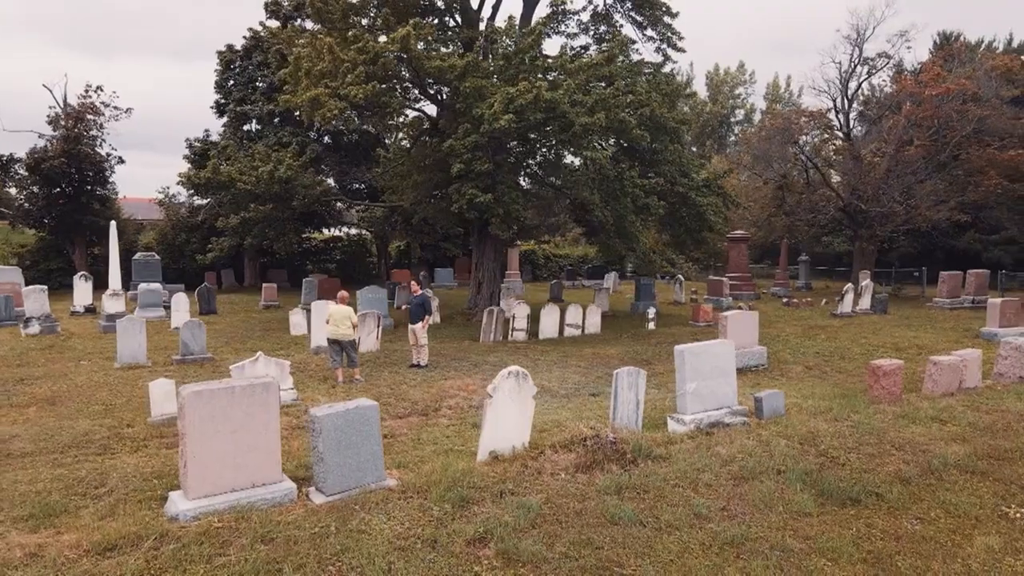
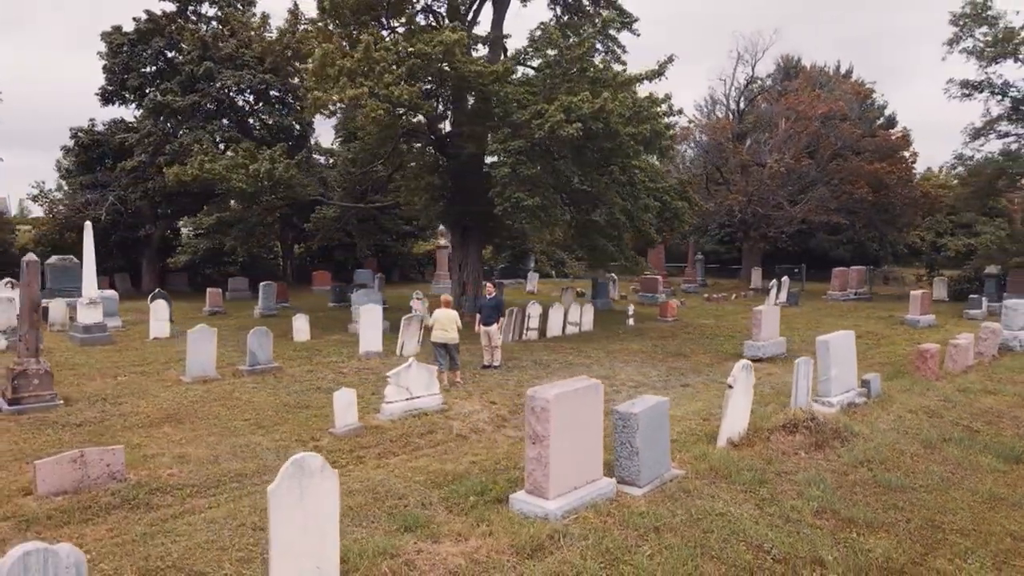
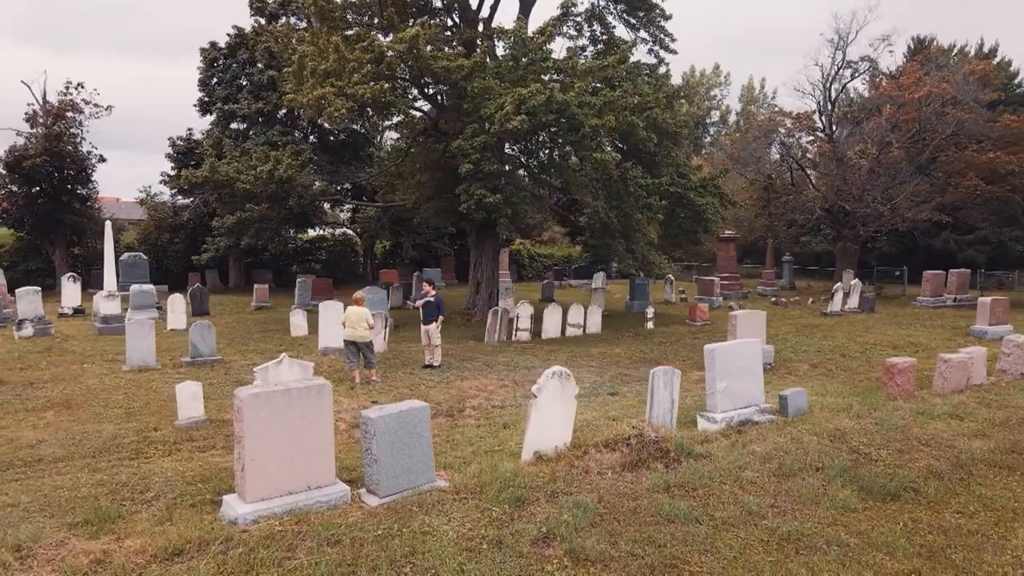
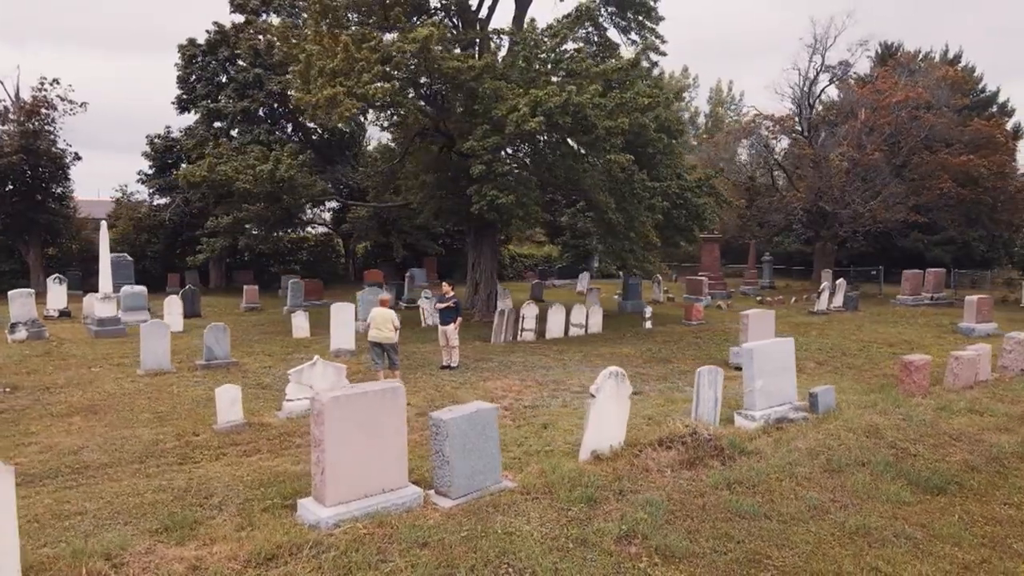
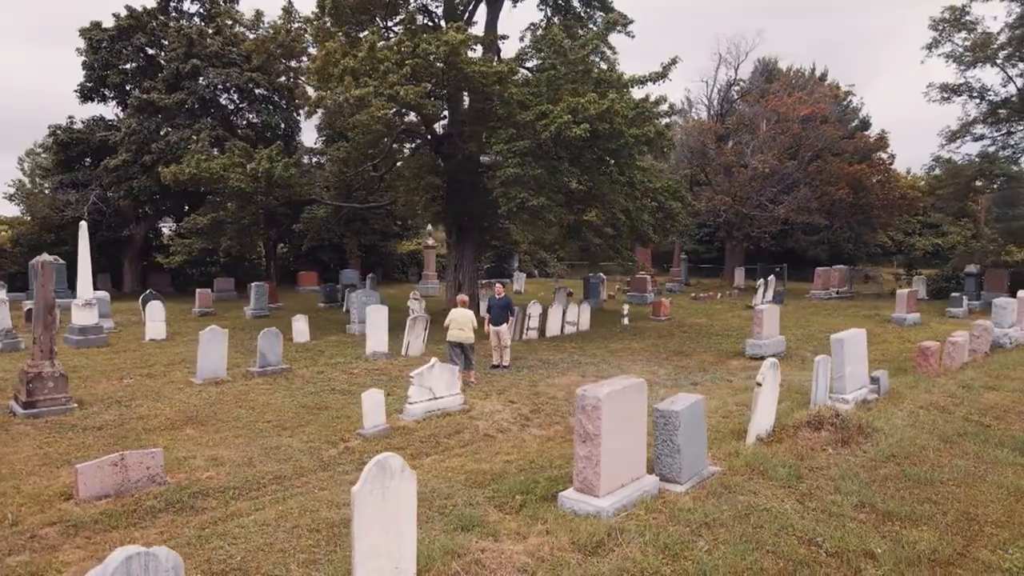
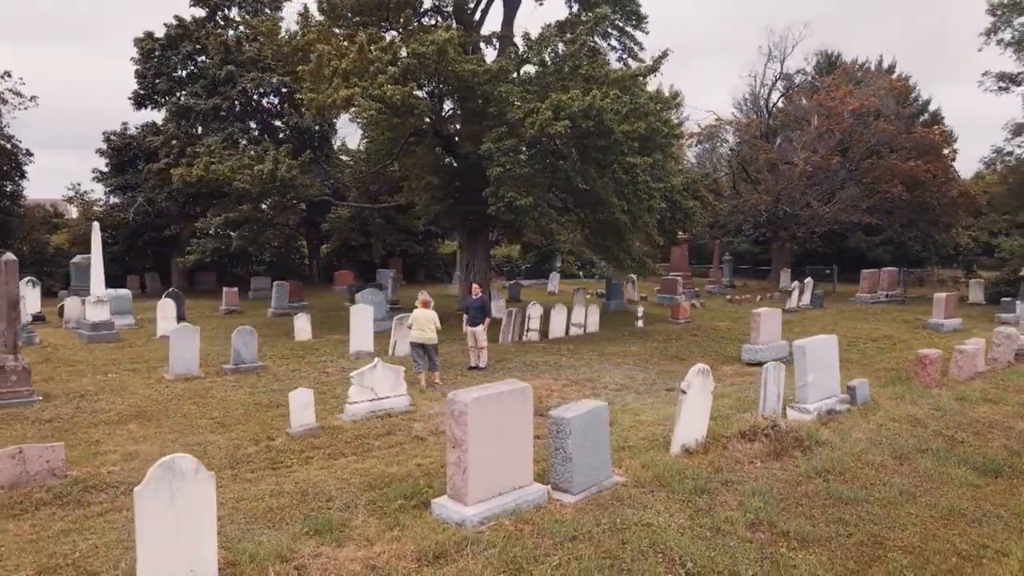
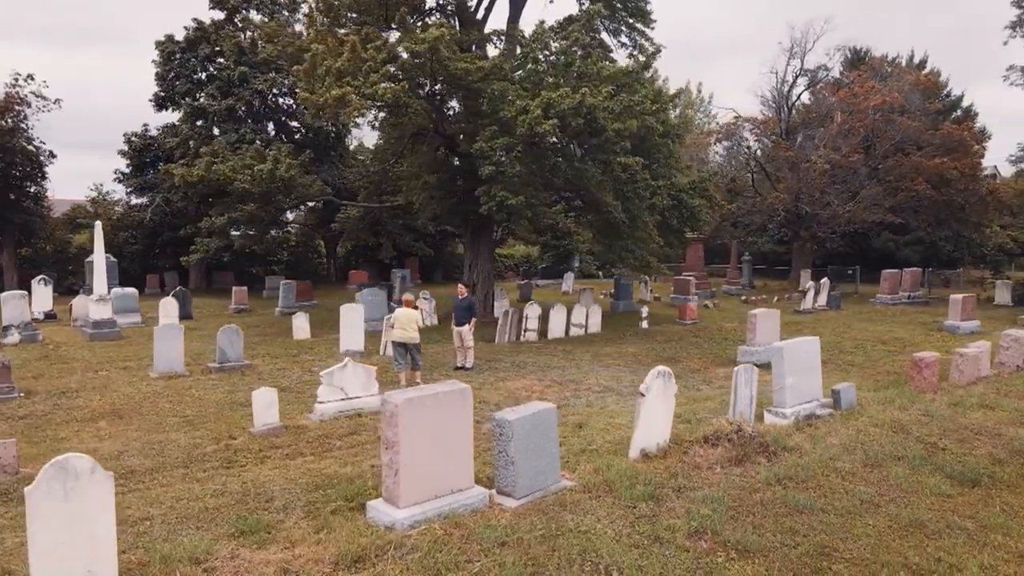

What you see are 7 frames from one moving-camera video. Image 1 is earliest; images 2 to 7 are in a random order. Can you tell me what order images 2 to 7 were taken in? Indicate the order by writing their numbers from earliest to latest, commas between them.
3, 4, 7, 6, 2, 5
